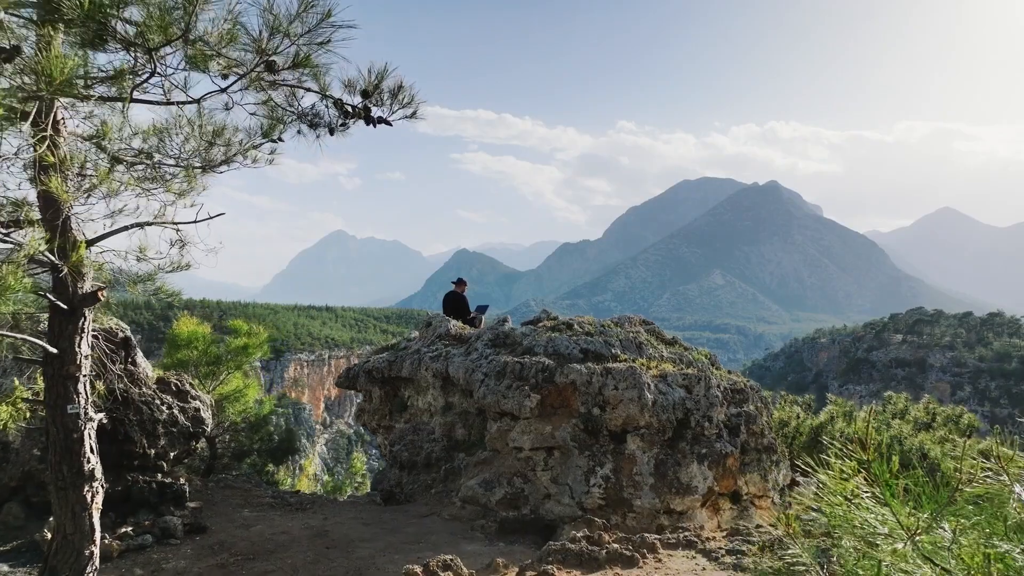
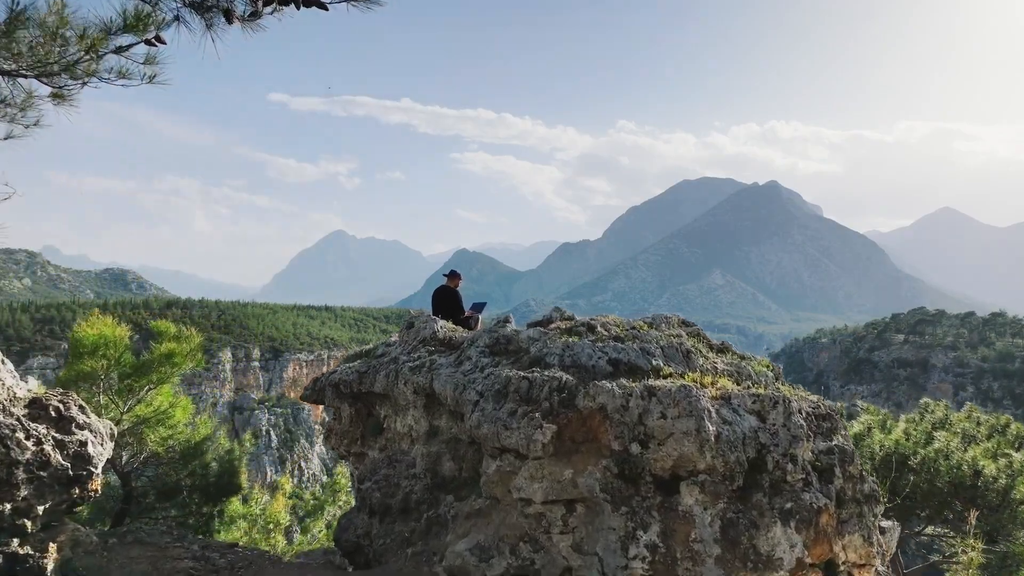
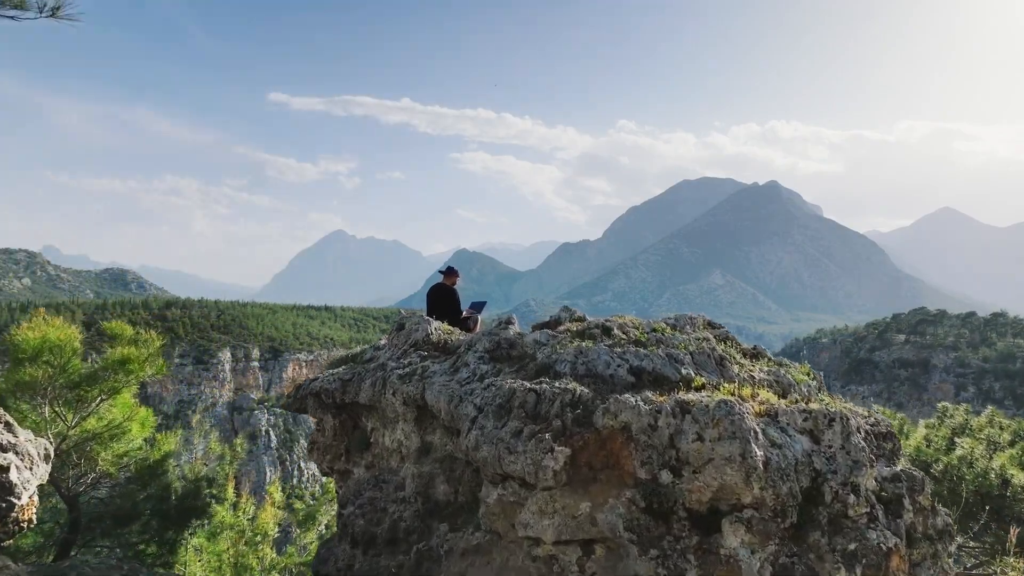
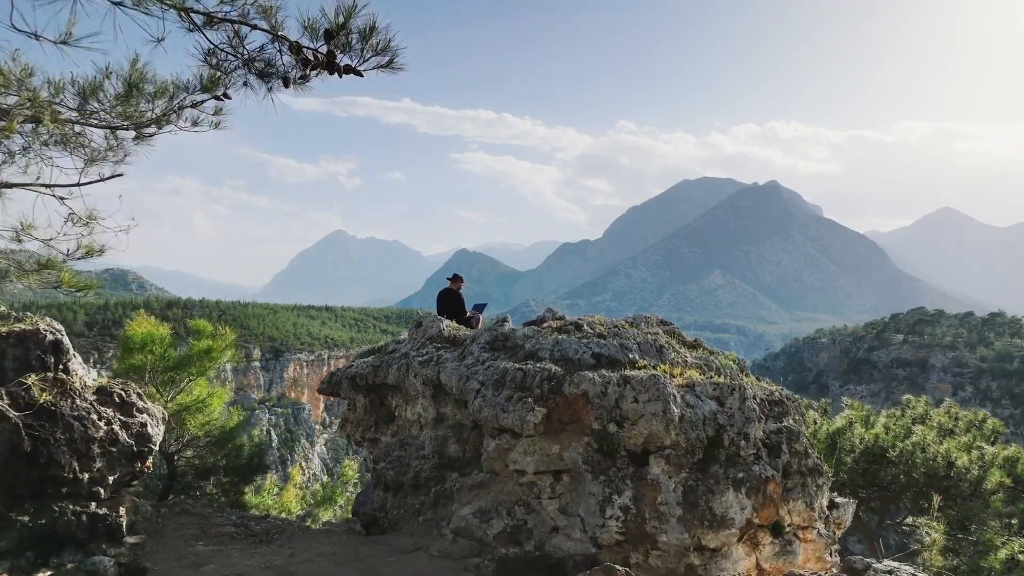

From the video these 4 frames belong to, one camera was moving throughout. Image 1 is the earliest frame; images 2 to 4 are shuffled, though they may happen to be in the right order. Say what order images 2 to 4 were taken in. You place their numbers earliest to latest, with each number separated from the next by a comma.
4, 2, 3
